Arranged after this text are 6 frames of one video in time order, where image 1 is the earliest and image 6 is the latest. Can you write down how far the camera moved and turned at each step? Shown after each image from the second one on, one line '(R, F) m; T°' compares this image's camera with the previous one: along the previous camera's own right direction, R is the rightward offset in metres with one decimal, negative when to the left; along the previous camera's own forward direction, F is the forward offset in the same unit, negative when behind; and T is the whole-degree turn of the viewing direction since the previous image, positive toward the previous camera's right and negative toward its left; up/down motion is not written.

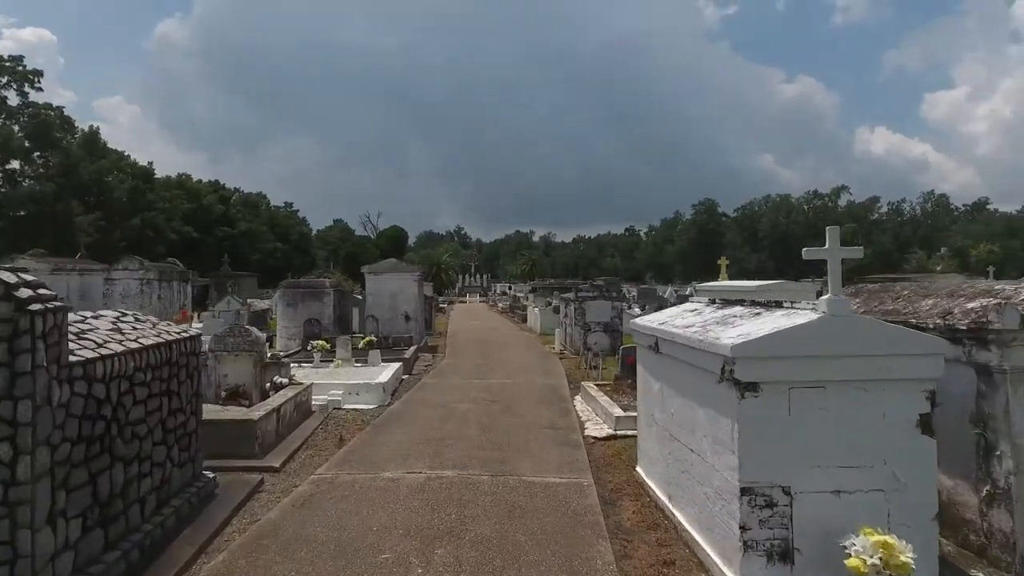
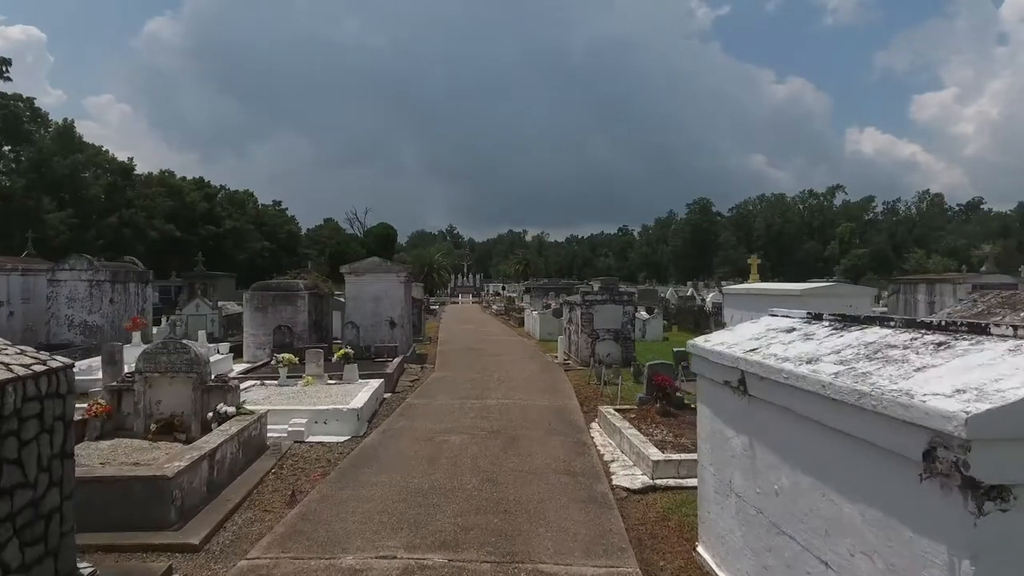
(-0.2, +2.3) m; +1°
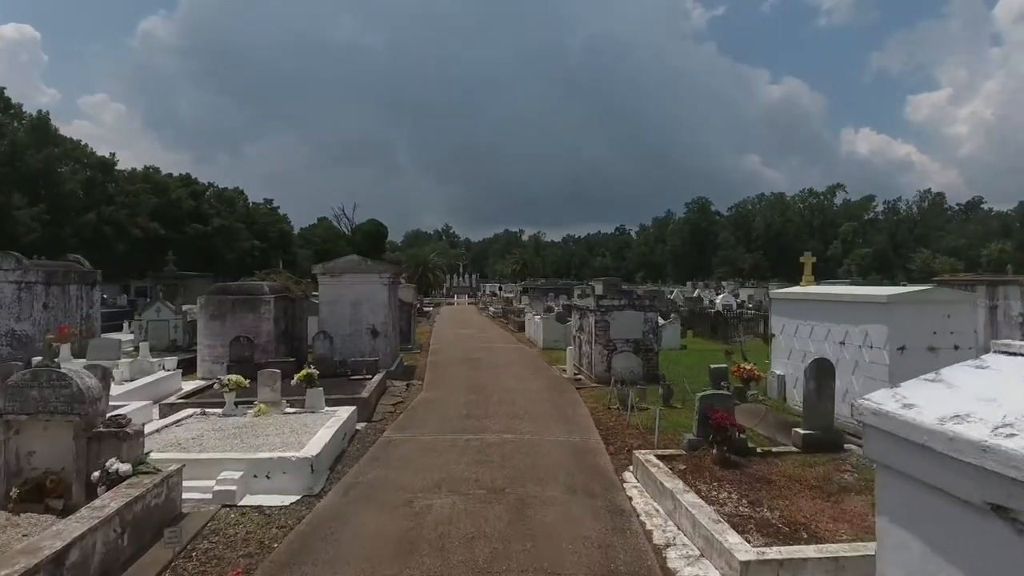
(-0.1, +2.6) m; 0°
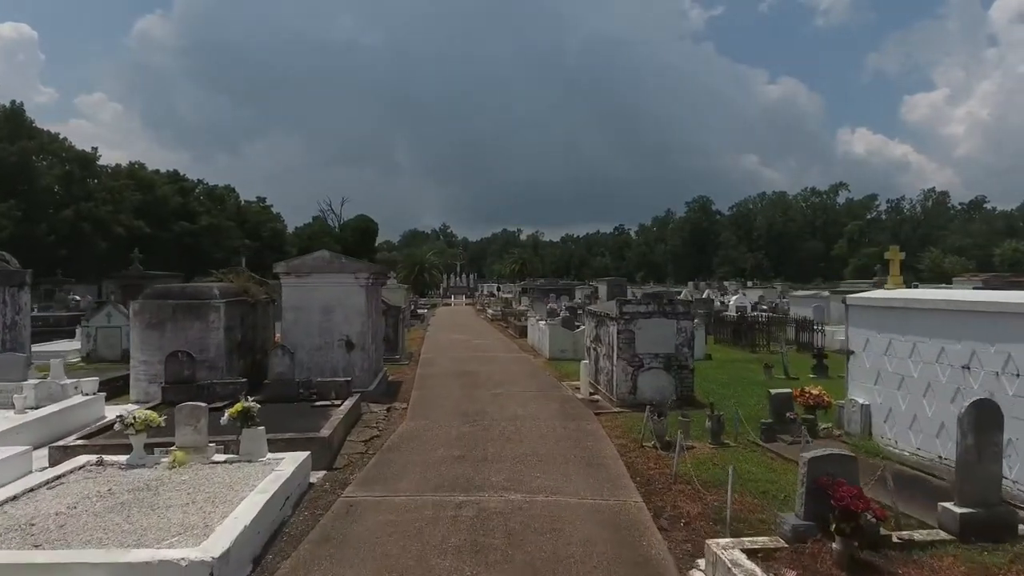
(-0.1, +2.7) m; 0°
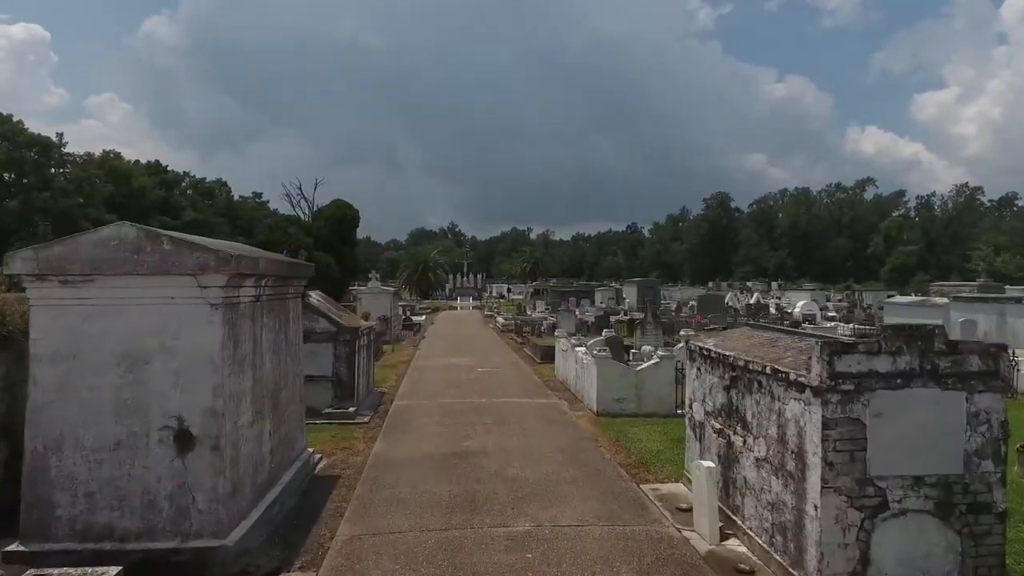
(-0.3, +7.4) m; -1°
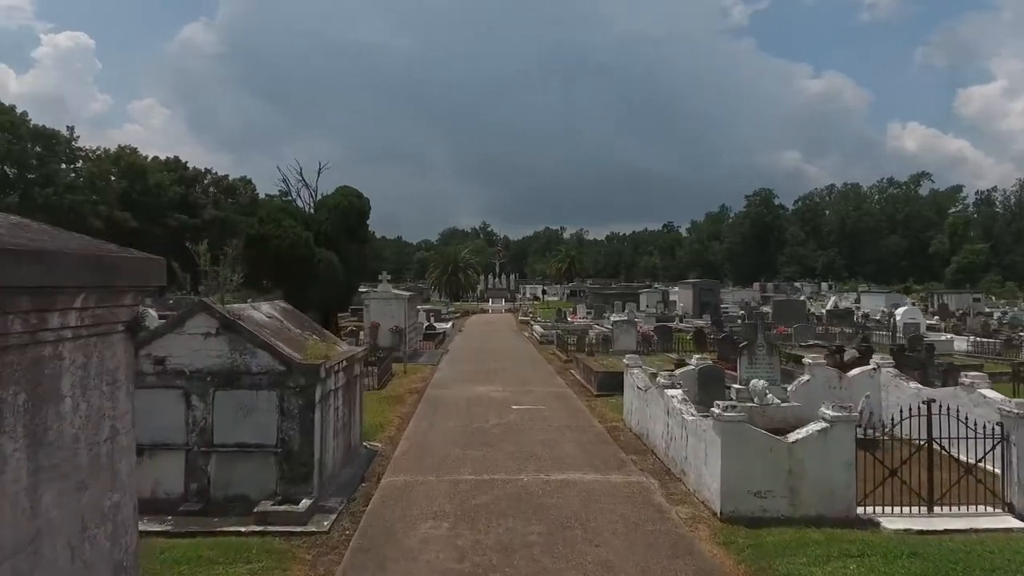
(-0.3, +4.9) m; -3°
